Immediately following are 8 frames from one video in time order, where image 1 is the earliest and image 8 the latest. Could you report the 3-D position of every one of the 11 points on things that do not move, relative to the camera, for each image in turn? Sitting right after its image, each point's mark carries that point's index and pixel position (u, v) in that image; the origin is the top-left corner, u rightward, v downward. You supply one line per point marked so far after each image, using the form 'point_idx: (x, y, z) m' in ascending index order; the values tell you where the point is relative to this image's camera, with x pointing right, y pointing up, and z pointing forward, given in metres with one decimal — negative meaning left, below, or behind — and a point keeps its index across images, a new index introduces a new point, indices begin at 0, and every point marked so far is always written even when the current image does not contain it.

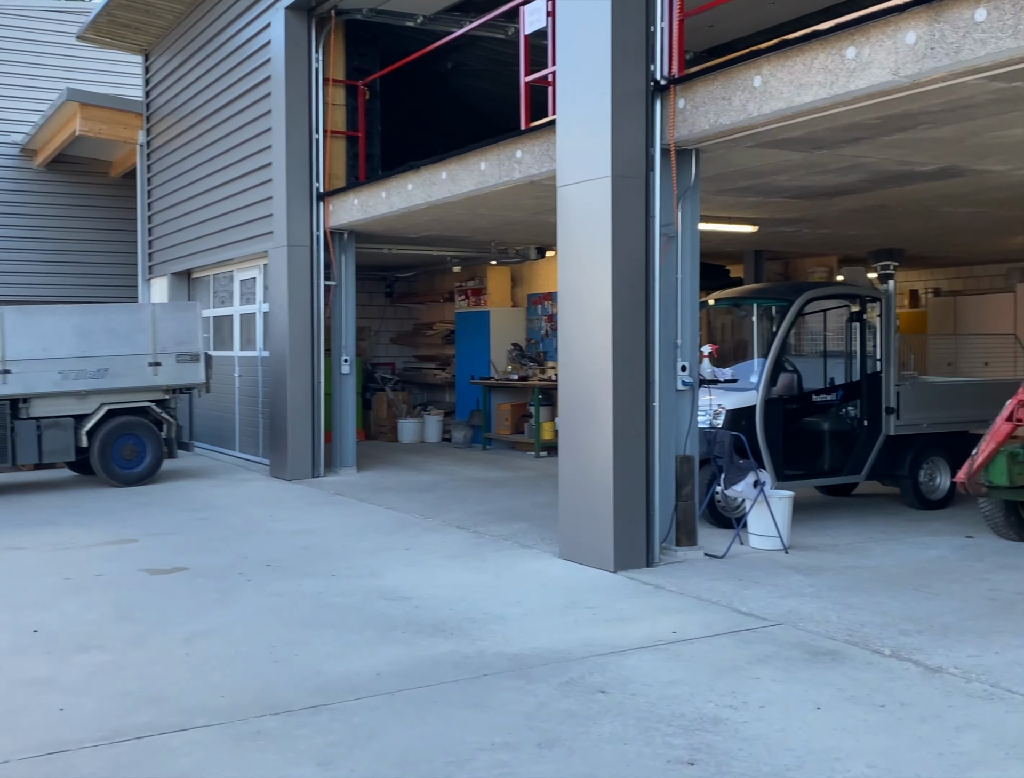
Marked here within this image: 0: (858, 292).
0: (+2.5, +0.7, +8.3) m
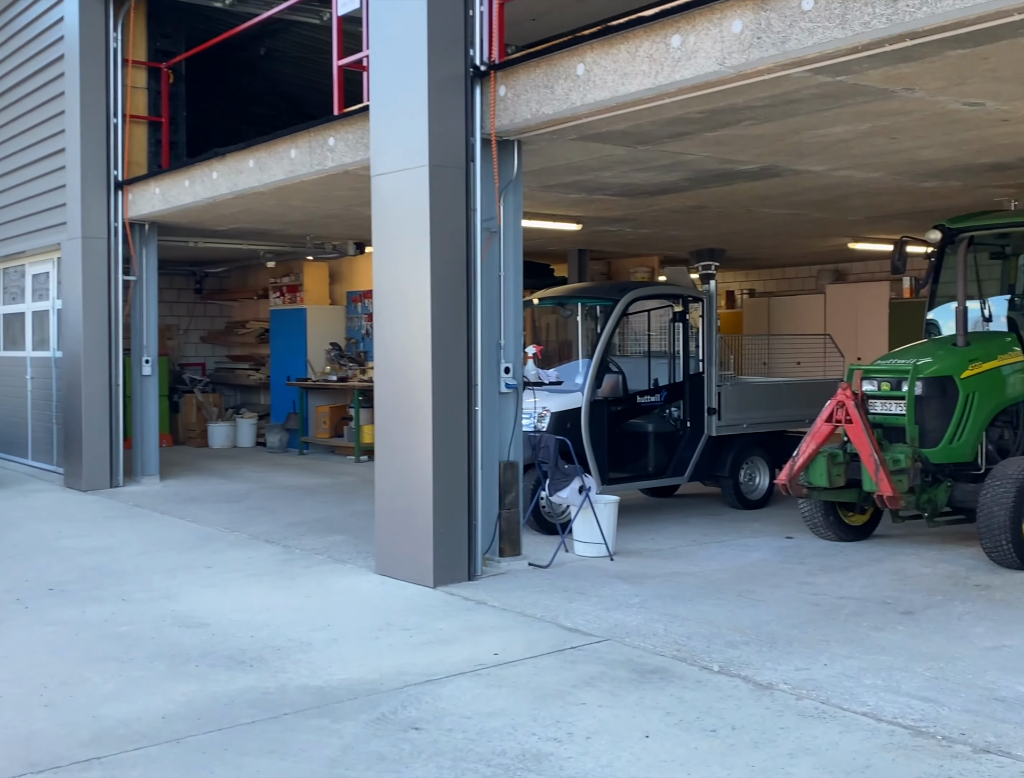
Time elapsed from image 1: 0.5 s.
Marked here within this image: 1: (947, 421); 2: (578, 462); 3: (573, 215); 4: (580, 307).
0: (+1.2, +0.7, +8.1) m
1: (+2.5, -0.2, +6.5) m
2: (+0.4, -0.6, +7.6) m
3: (+0.5, +1.5, +9.9) m
4: (+0.5, +0.6, +7.8) m
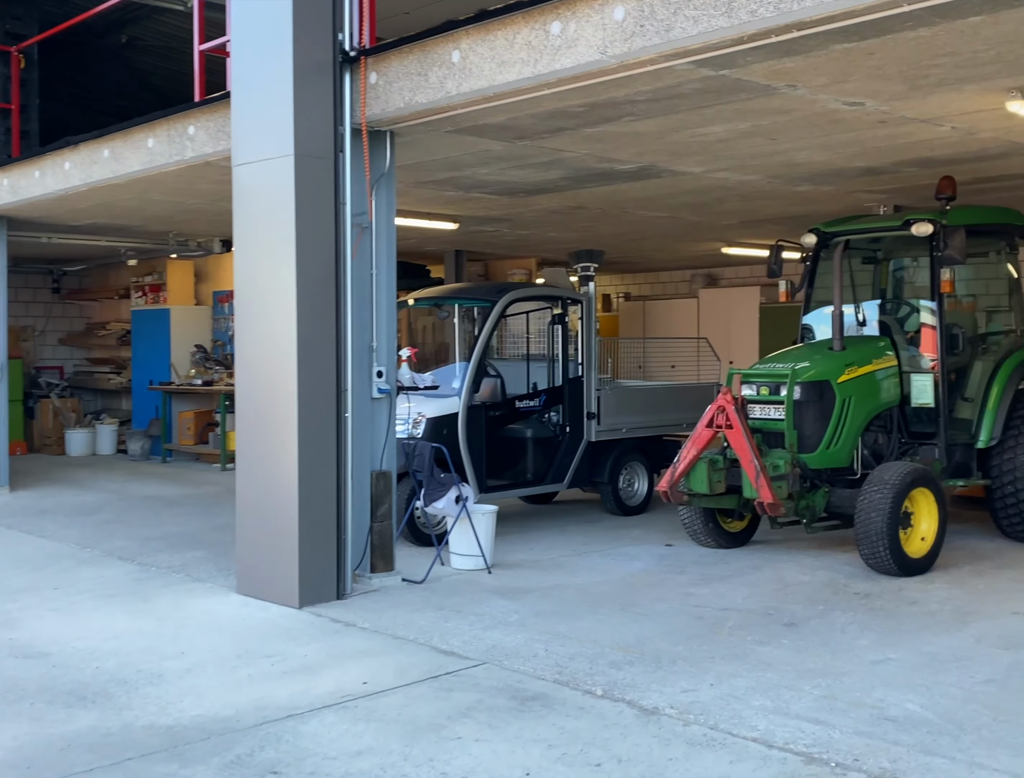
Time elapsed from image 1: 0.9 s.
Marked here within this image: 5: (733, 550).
0: (+0.3, +0.7, +7.9) m
1: (+1.8, -0.2, +6.4) m
2: (-0.4, -0.6, +7.3) m
3: (-0.5, +1.5, +9.6) m
4: (-0.3, +0.5, +7.5) m
5: (+1.3, -1.0, +6.9) m
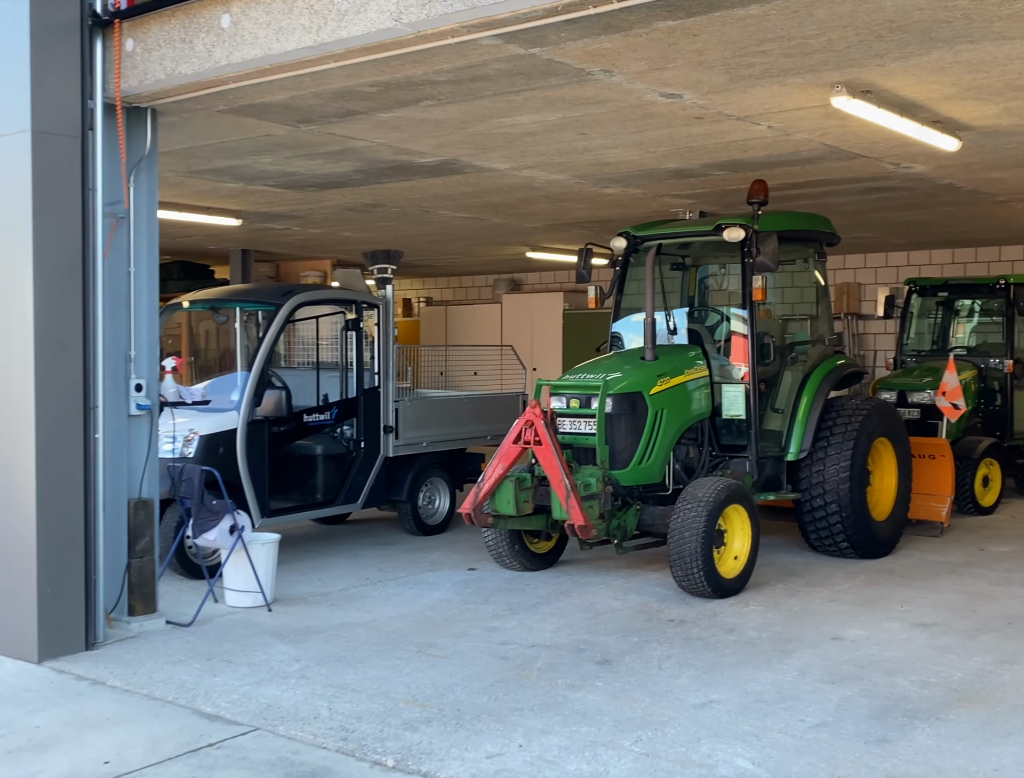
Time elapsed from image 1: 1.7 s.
0: (-1.0, +0.6, +7.3) m
1: (+0.7, -0.3, +6.0) m
2: (-1.6, -0.7, +6.5) m
3: (-2.2, +1.4, +8.8) m
4: (-1.6, +0.5, +6.8) m
5: (+0.2, -1.0, +6.4) m
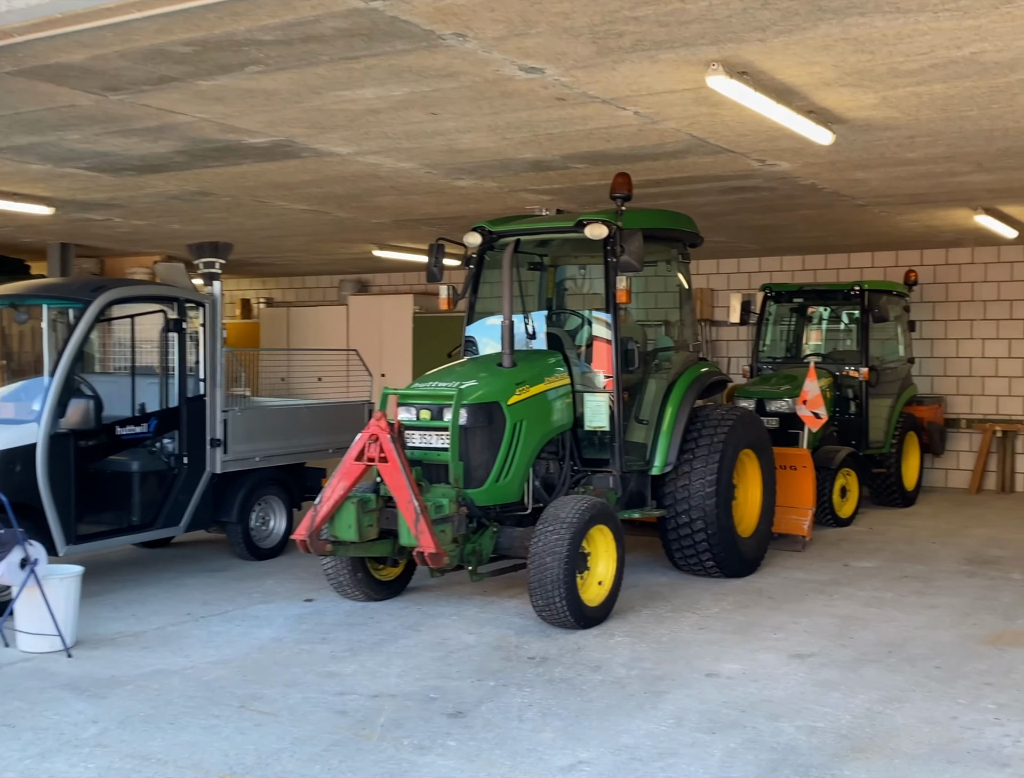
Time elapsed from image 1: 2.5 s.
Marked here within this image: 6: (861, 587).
0: (-1.9, +0.5, +6.5) m
1: (-0.1, -0.3, +5.4) m
2: (-2.4, -0.7, +5.6) m
3: (-3.2, +1.3, +7.8) m
4: (-2.4, +0.4, +5.9) m
5: (-0.6, -1.1, +5.8) m
6: (+2.0, -1.1, +6.3) m
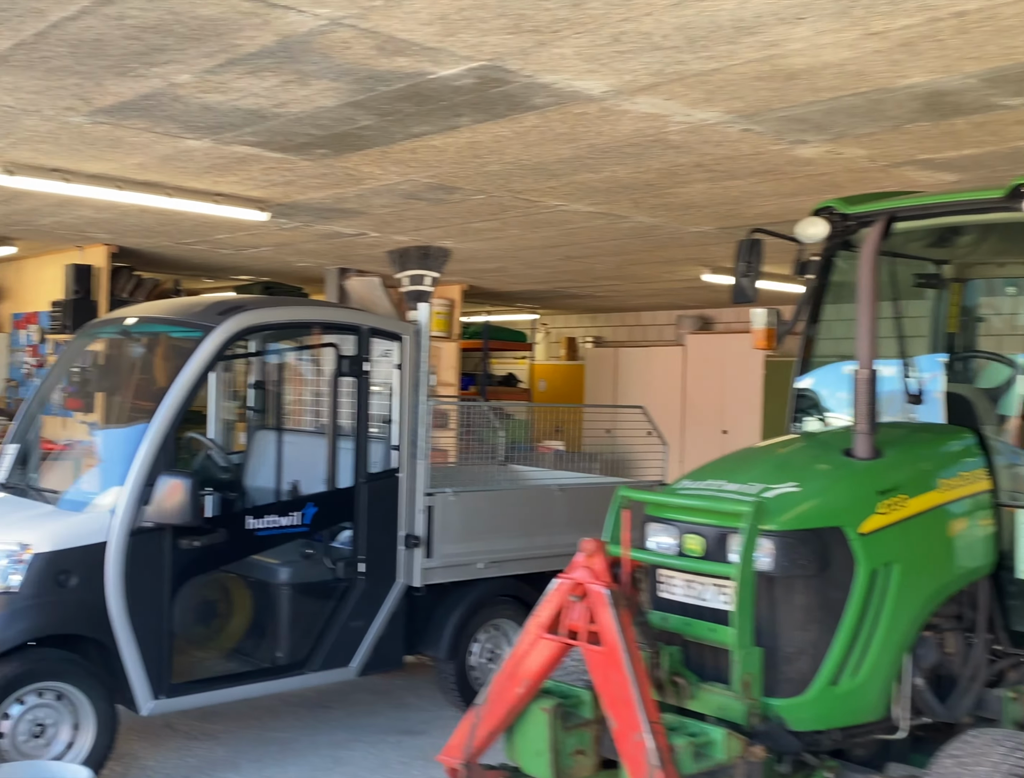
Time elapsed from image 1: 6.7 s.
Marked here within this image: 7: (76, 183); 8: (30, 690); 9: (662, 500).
0: (-0.6, +0.3, +4.4) m
1: (+0.8, -0.6, +2.8) m
2: (-1.3, -1.0, +3.7) m
3: (-1.4, +1.0, +6.2) m
4: (-1.3, +0.2, +4.1) m
5: (+0.3, -1.4, +3.3) m
6: (+3.0, -1.5, +3.0) m
7: (-2.4, +1.1, +6.3) m
8: (-1.5, -1.0, +3.5) m
9: (+0.4, -0.3, +3.1) m
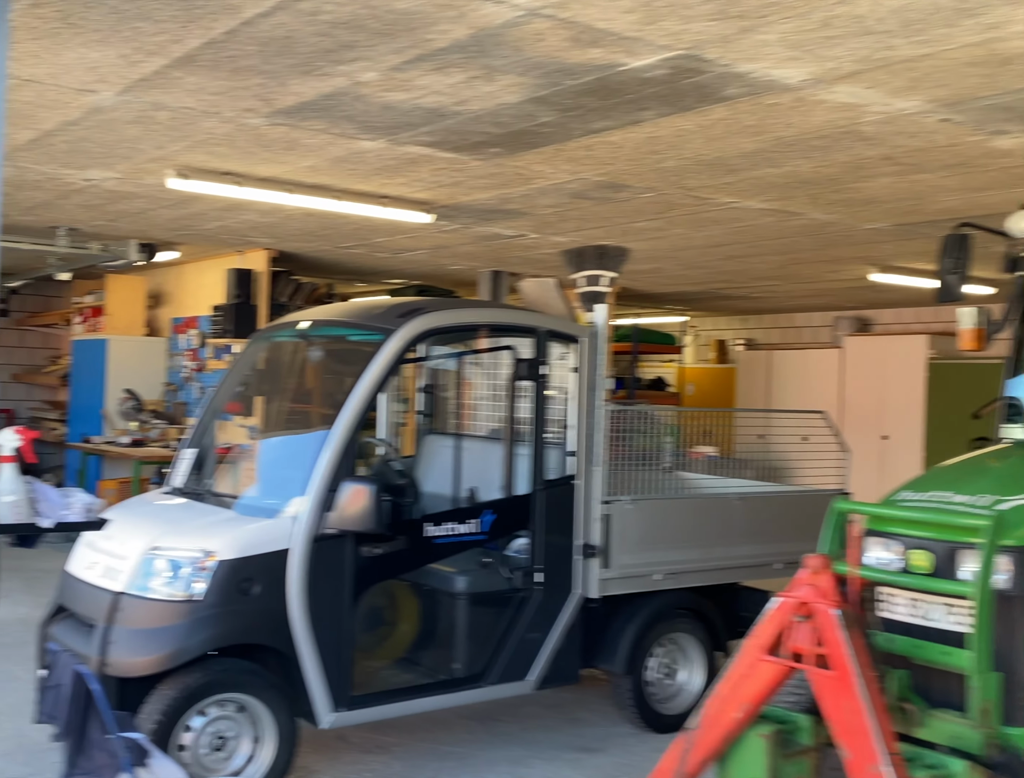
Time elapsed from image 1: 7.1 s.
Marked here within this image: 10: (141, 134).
0: (+0.1, +0.2, +4.3) m
1: (+1.3, -0.6, +2.5) m
2: (-0.7, -1.0, +3.7) m
3: (-0.5, +1.0, +6.1) m
4: (-0.6, +0.2, +4.0) m
5: (+0.9, -1.4, +3.1) m
6: (+3.5, -1.5, +2.5) m
7: (-1.5, +1.1, +6.3) m
8: (-0.9, -1.0, +3.5) m
9: (+1.0, -0.3, +2.9) m
10: (-1.7, +1.2, +5.3) m
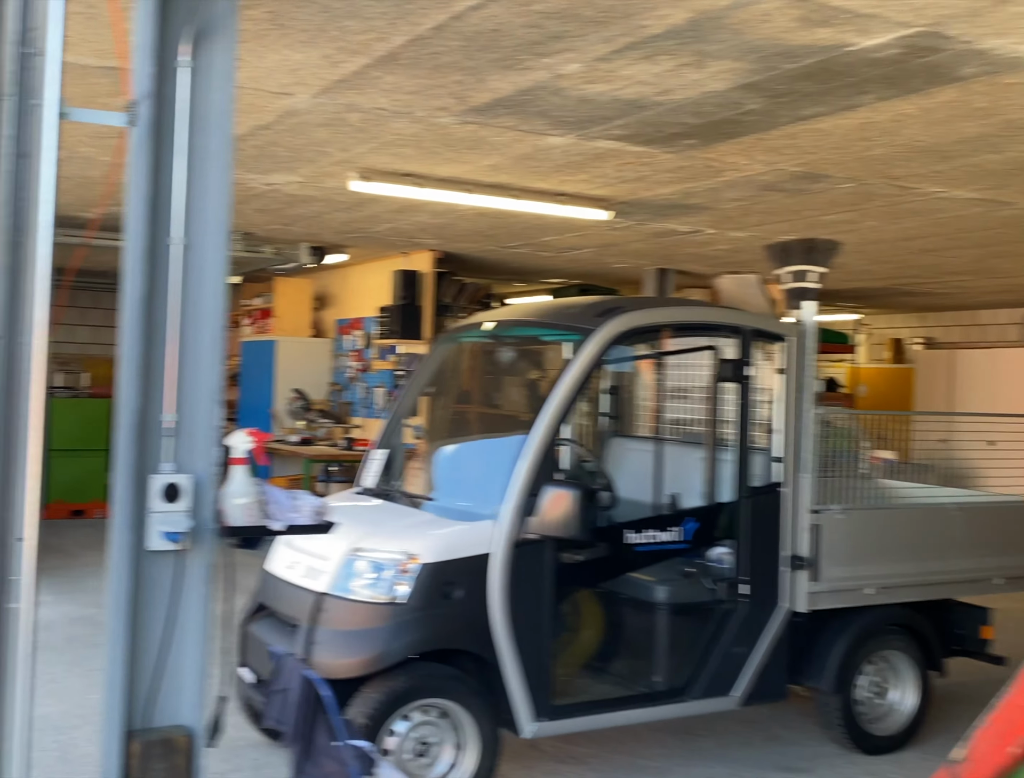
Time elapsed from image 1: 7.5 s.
0: (+0.8, +0.2, +4.1) m
1: (+1.8, -0.6, +2.2) m
2: (-0.1, -1.0, +3.6) m
3: (+0.5, +1.0, +6.0) m
4: (+0.1, +0.2, +3.9) m
5: (+1.5, -1.4, +2.8) m
6: (+3.9, -1.5, +1.9) m
7: (-0.5, +1.1, +6.3) m
8: (-0.3, -1.0, +3.5) m
9: (+1.5, -0.3, +2.6) m
10: (-0.9, +1.2, +5.3) m
